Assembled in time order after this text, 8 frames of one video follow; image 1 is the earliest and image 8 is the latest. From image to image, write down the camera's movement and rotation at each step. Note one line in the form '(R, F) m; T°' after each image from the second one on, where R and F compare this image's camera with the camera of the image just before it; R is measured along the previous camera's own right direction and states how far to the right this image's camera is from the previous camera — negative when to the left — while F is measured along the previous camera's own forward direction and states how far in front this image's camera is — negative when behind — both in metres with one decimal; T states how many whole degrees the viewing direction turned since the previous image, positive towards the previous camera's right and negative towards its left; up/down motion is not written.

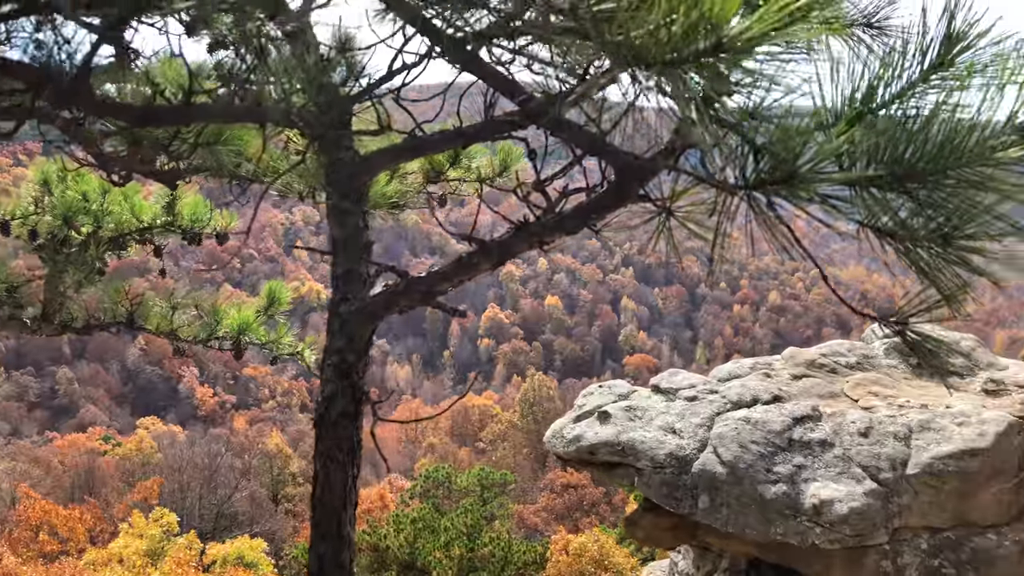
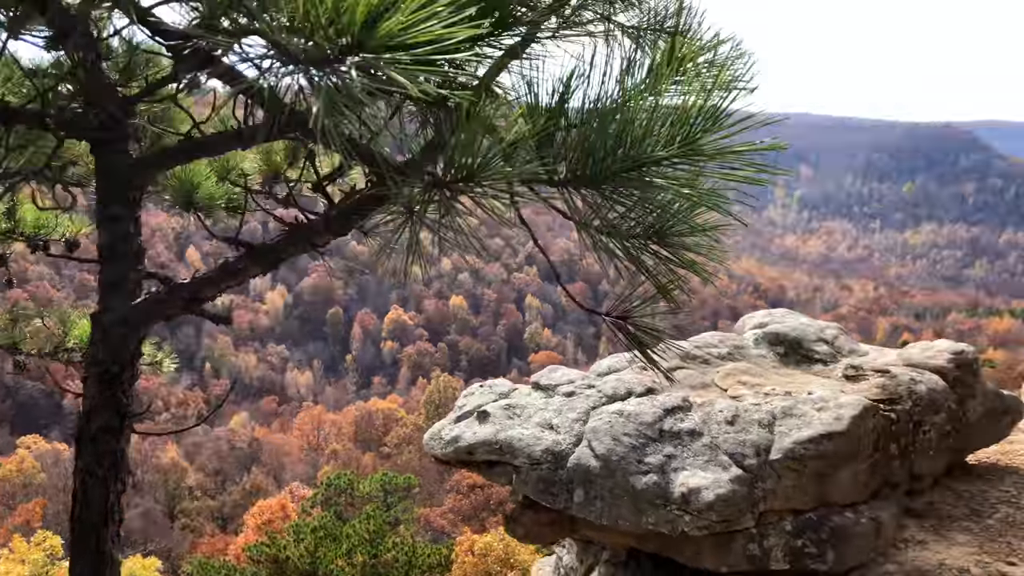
(+0.5, 0.0) m; +5°
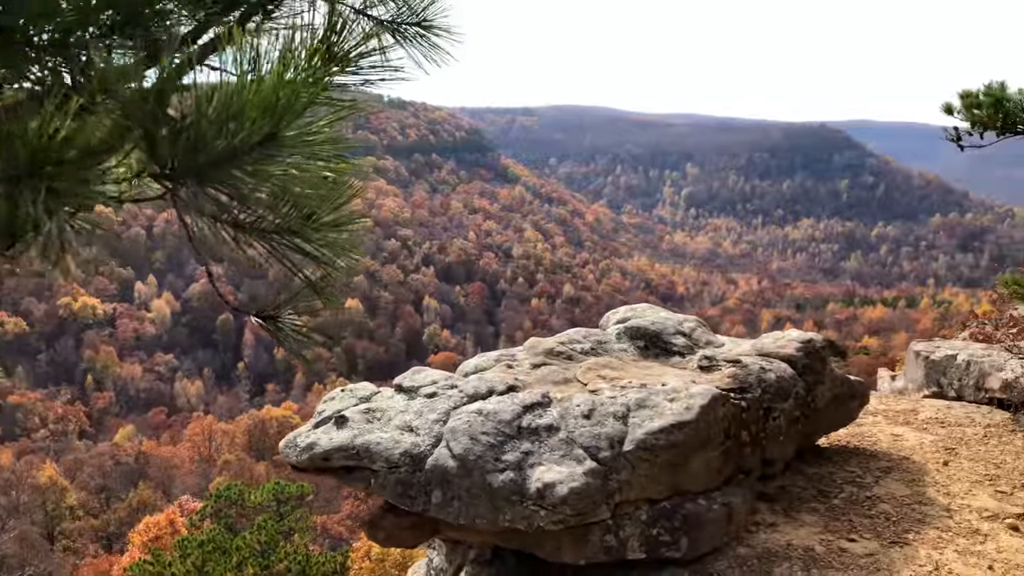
(+0.8, 0.0) m; +5°
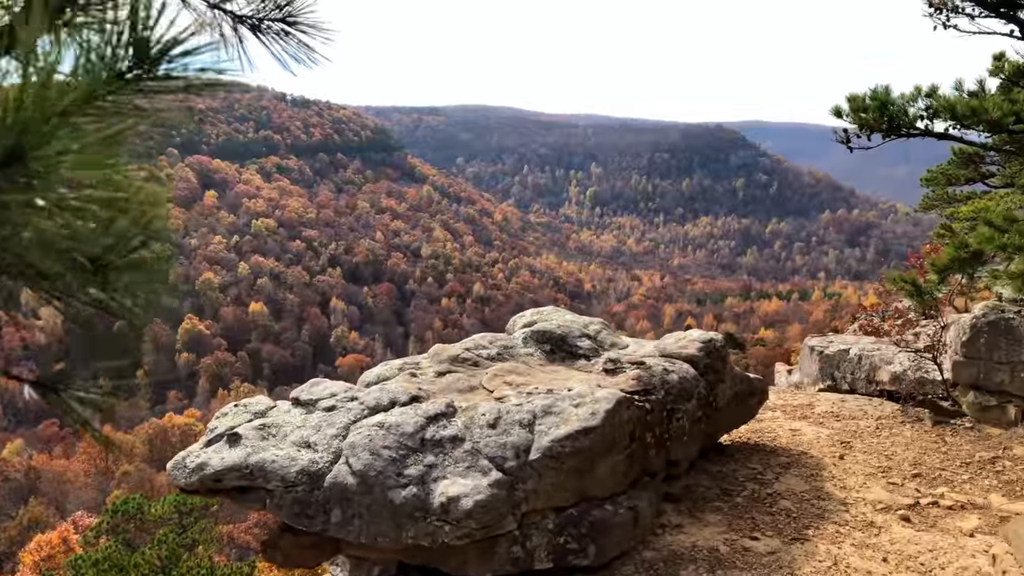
(+0.1, +0.3) m; +8°
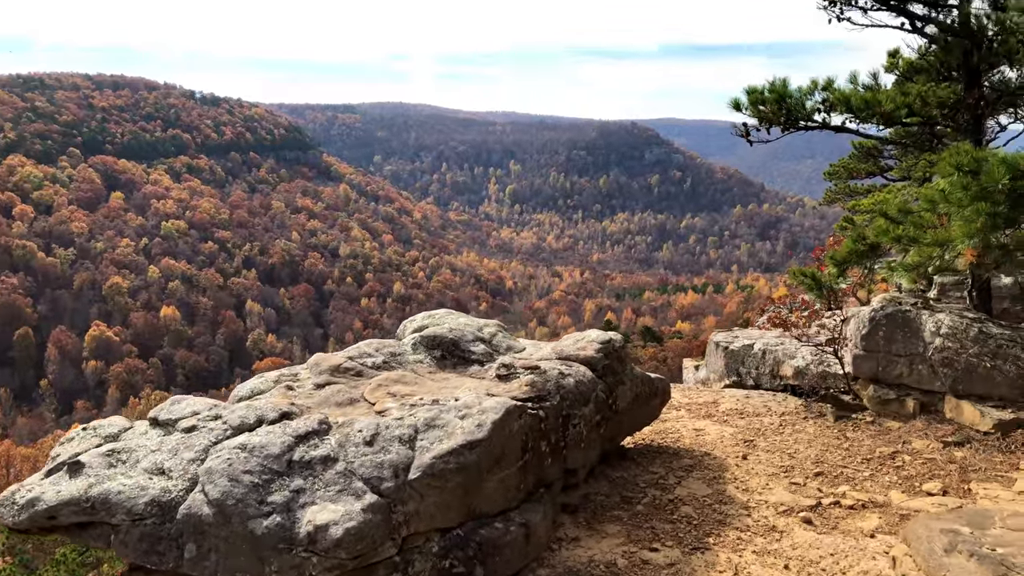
(+0.3, +0.5) m; +7°
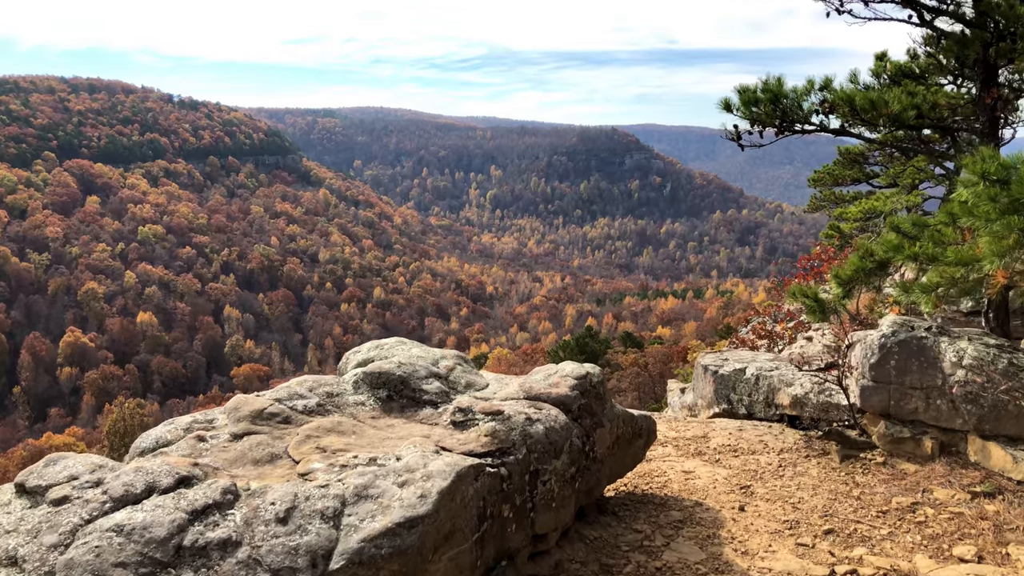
(+0.2, +0.8) m; +2°
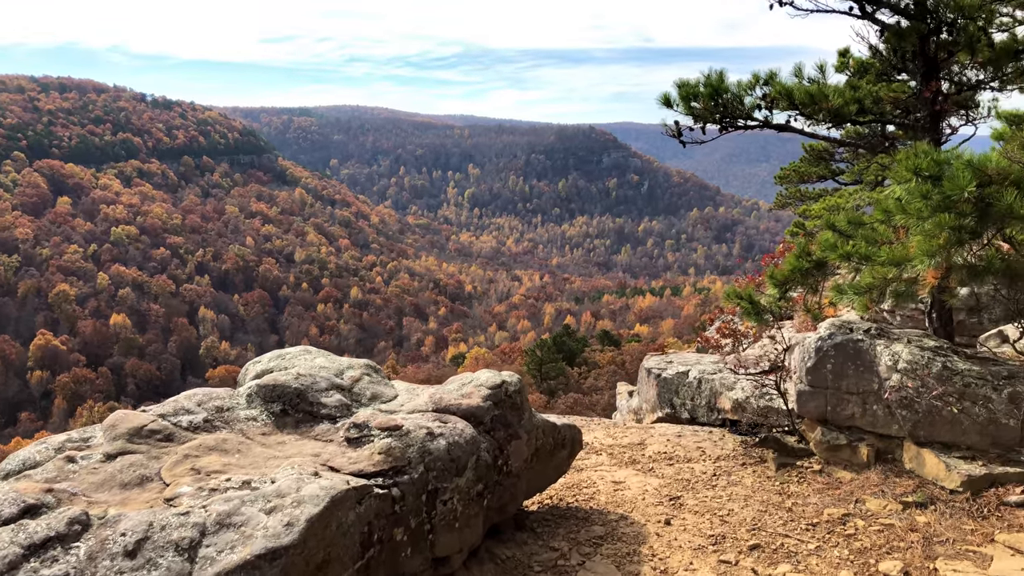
(+0.5, +0.3) m; +2°
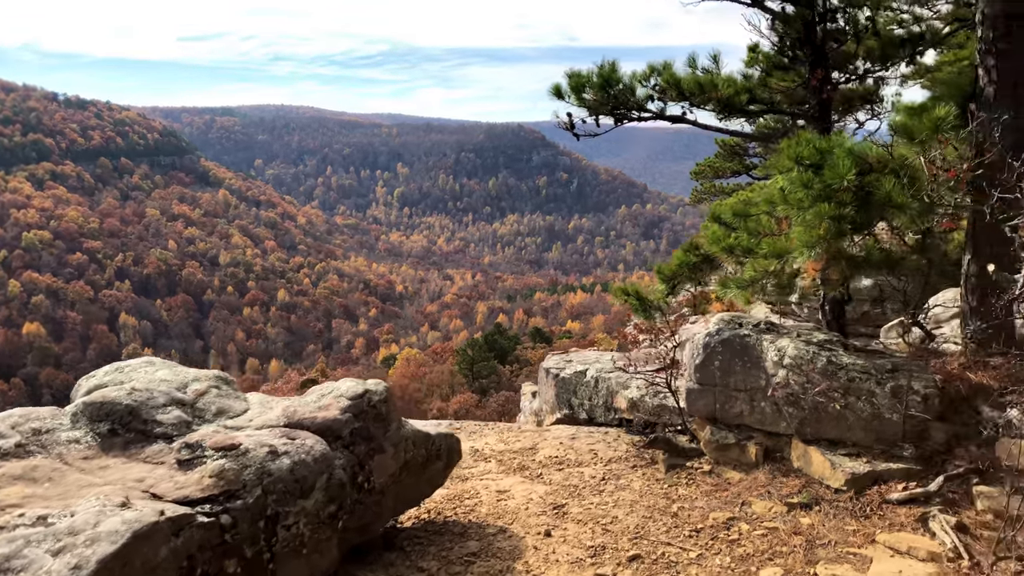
(+0.4, +0.3) m; +6°
